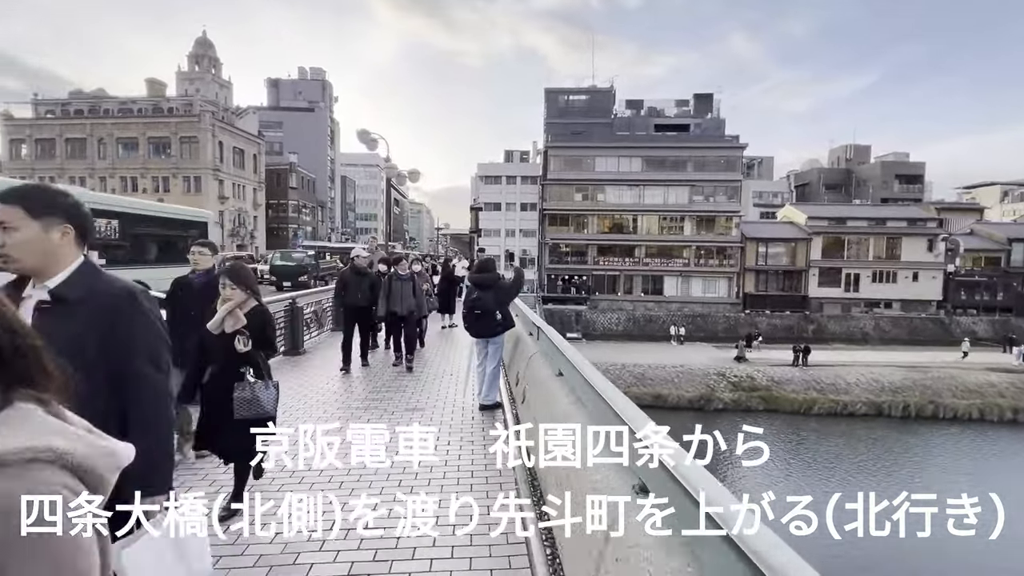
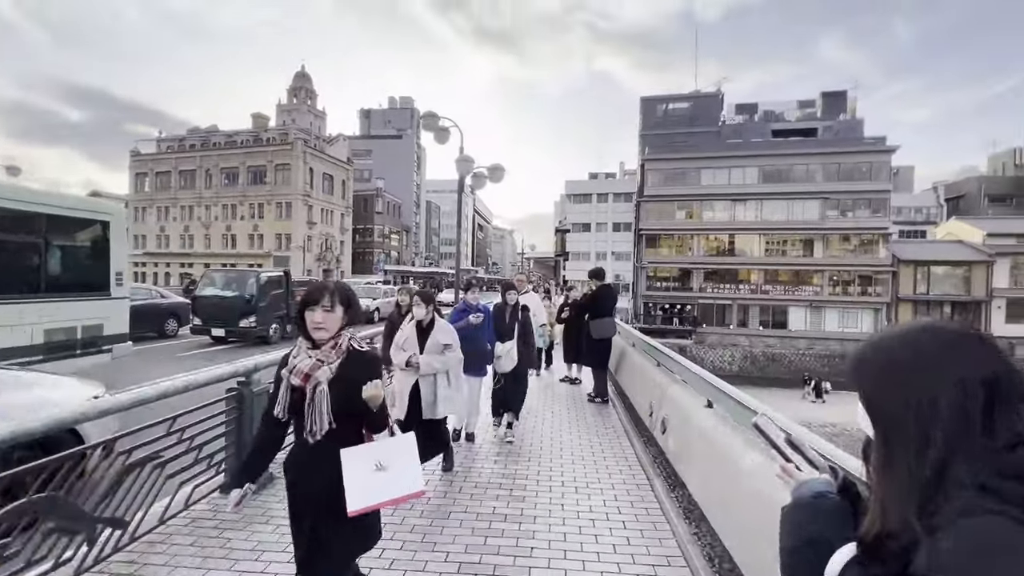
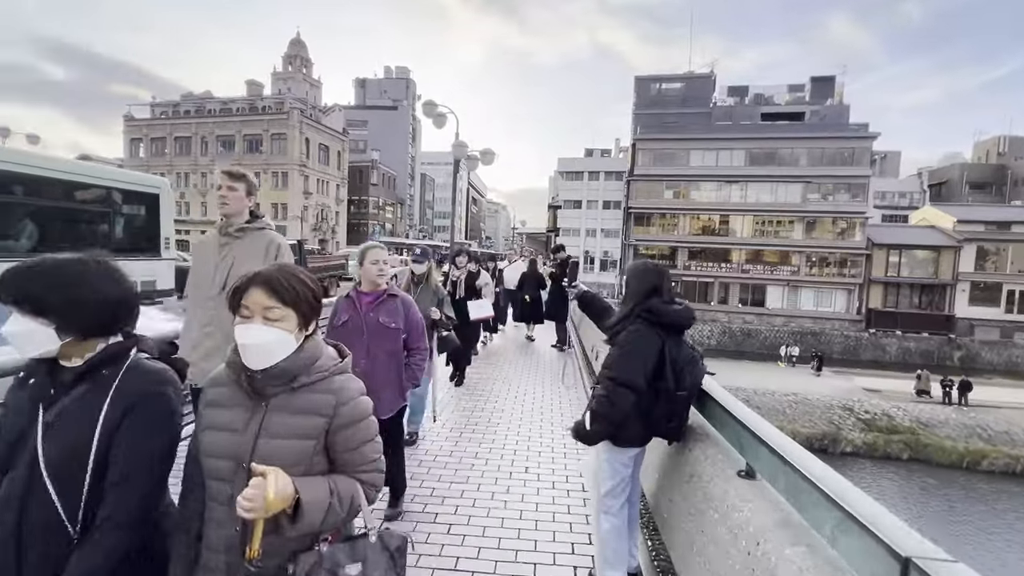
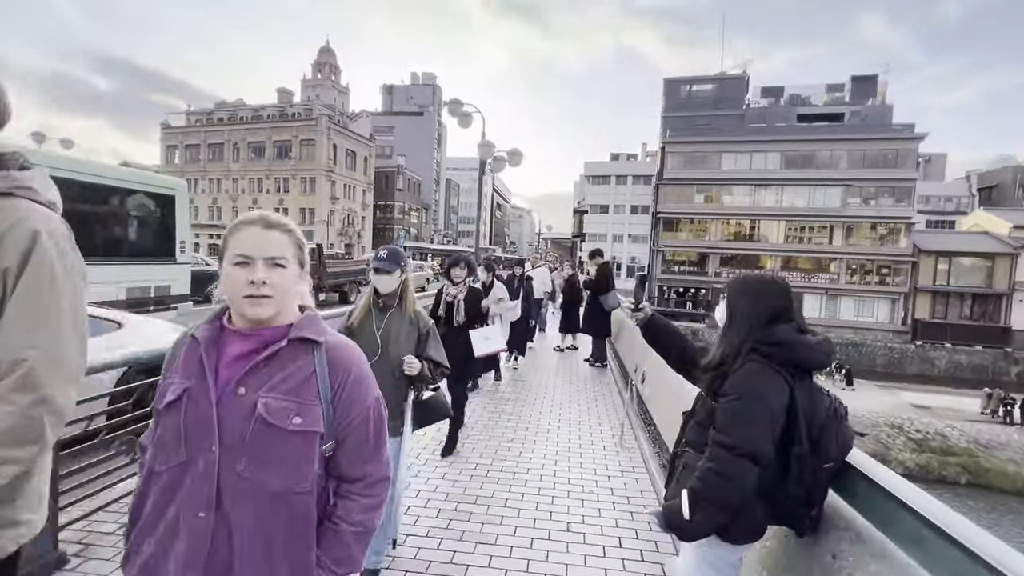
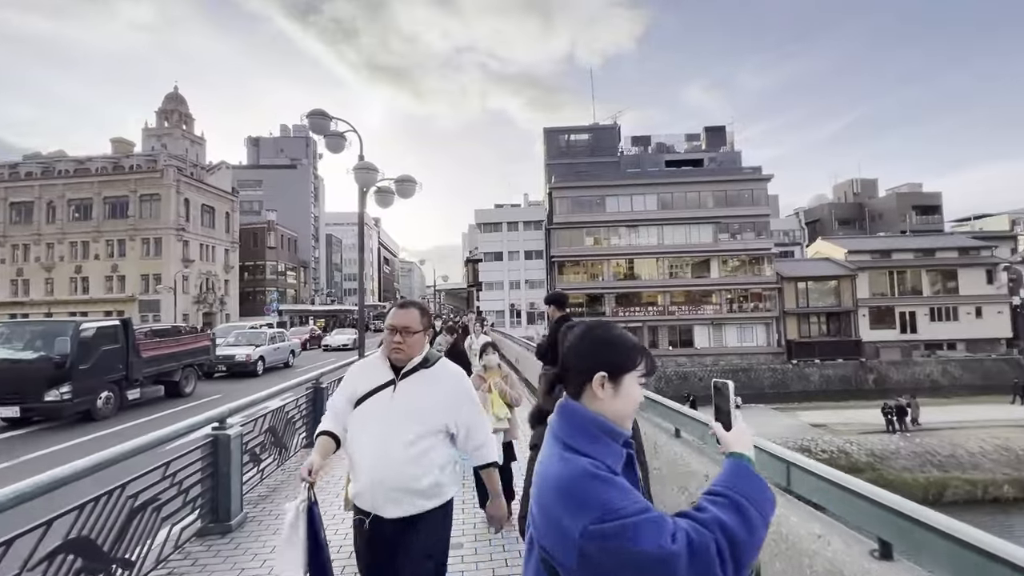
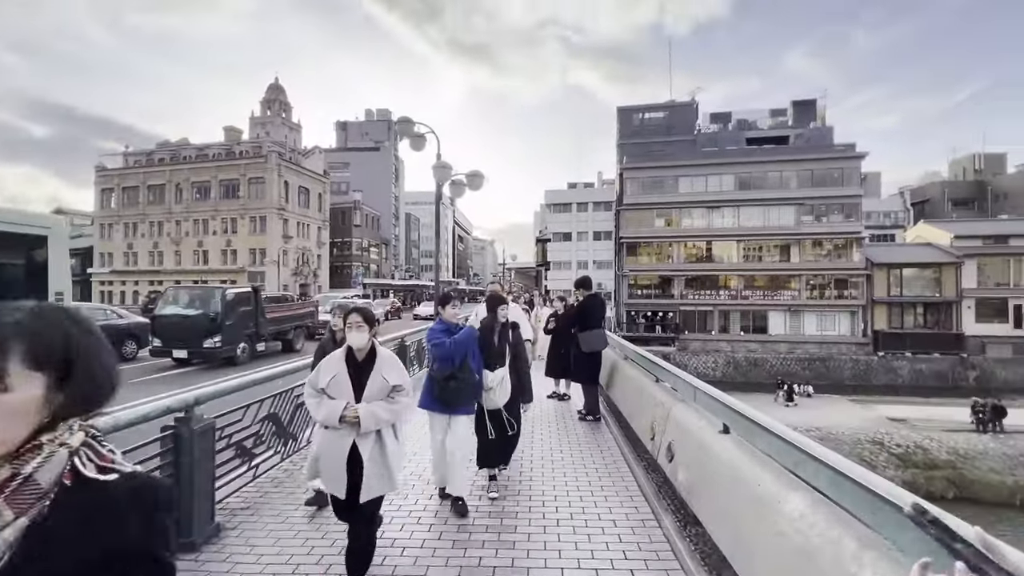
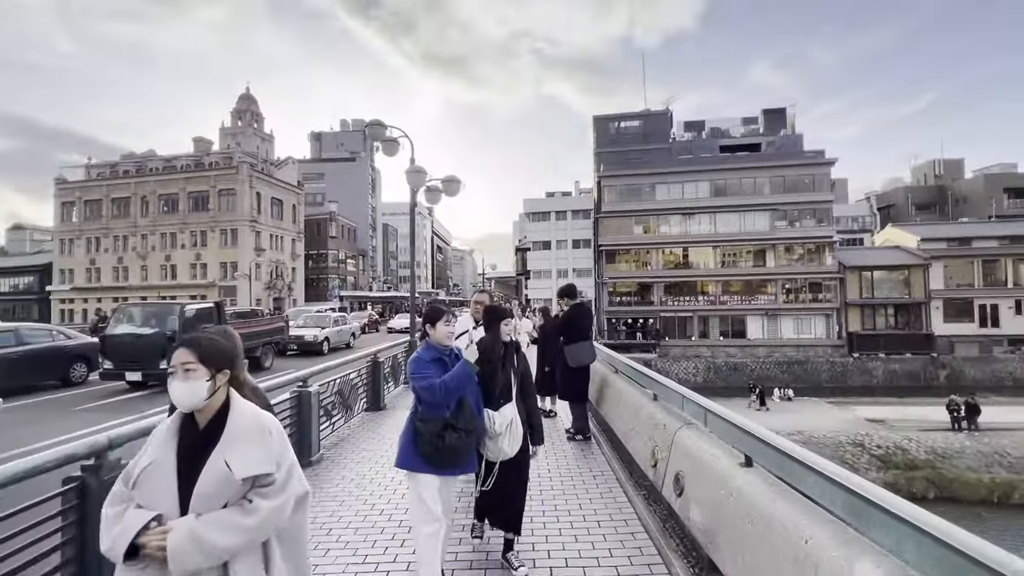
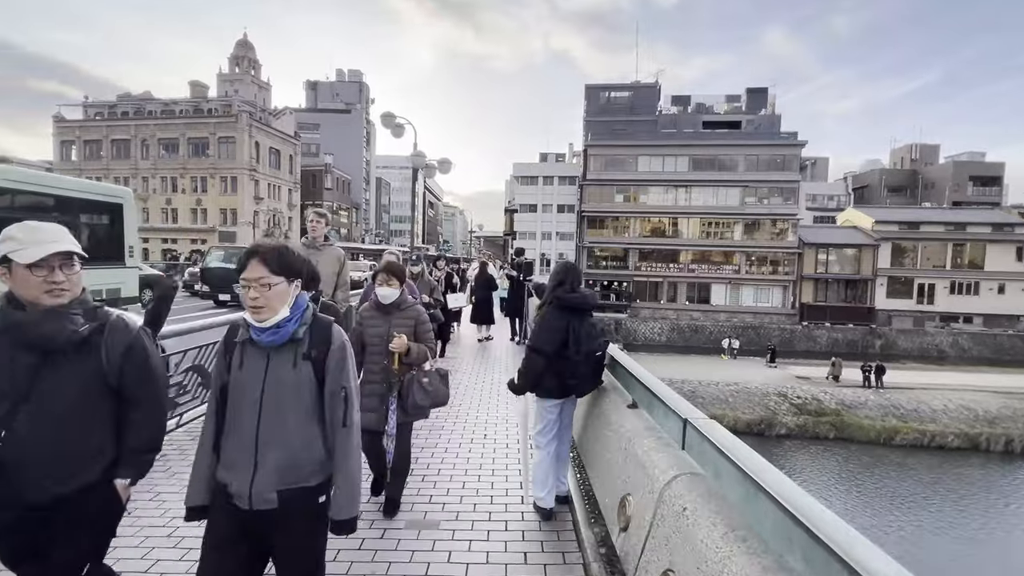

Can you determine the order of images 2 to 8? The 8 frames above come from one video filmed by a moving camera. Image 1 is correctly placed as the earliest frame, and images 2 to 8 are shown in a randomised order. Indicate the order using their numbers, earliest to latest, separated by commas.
8, 3, 4, 2, 6, 7, 5
